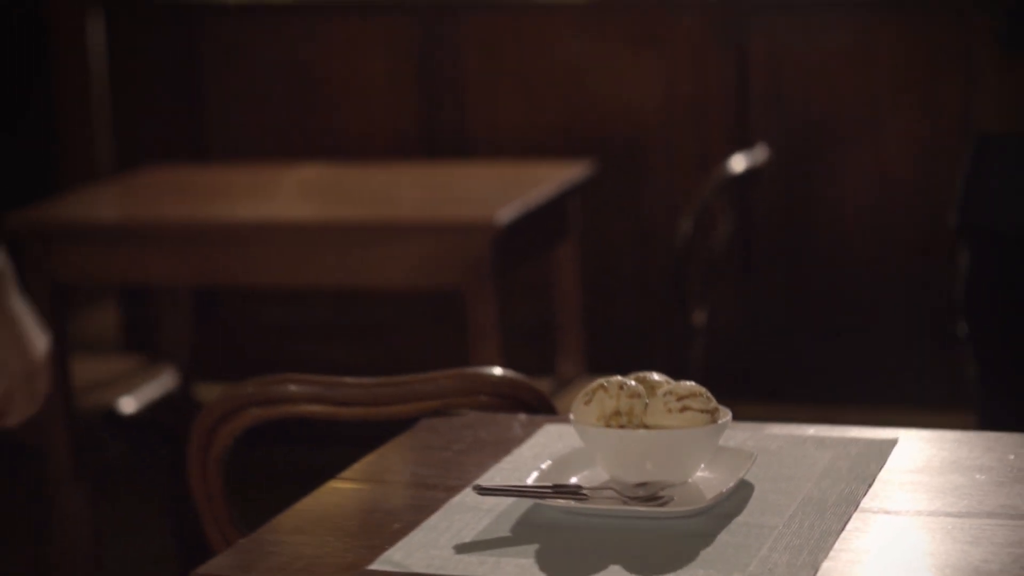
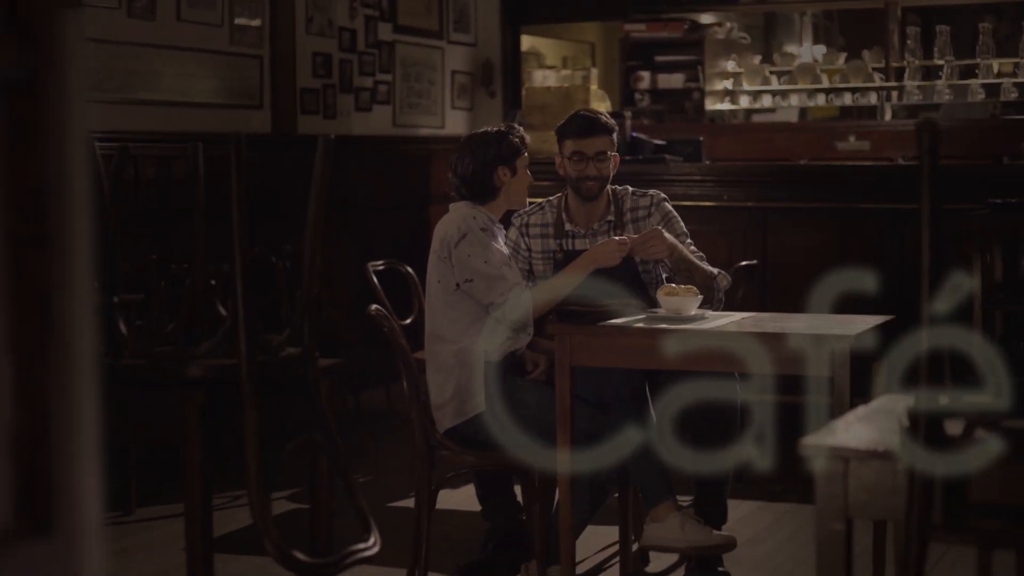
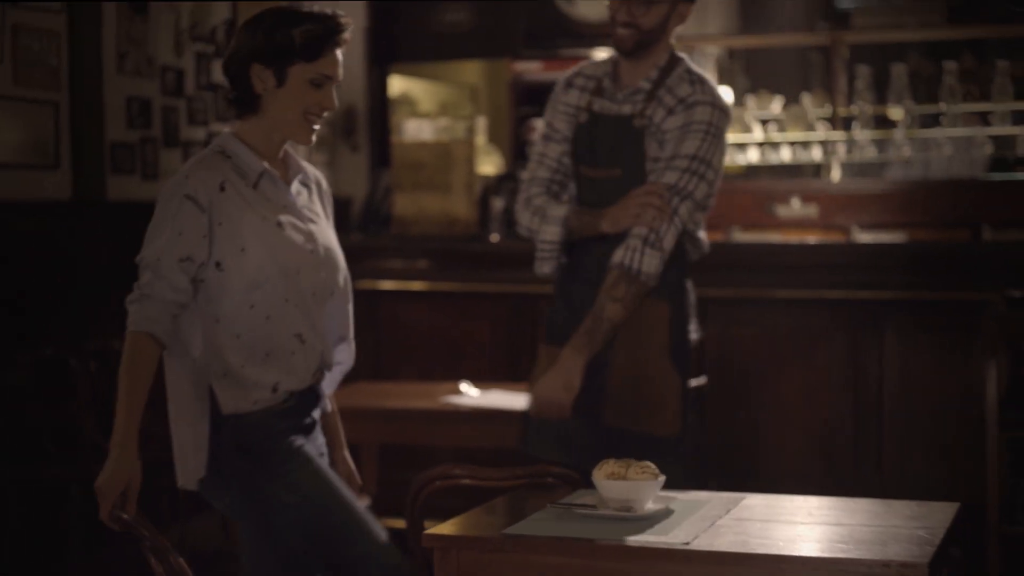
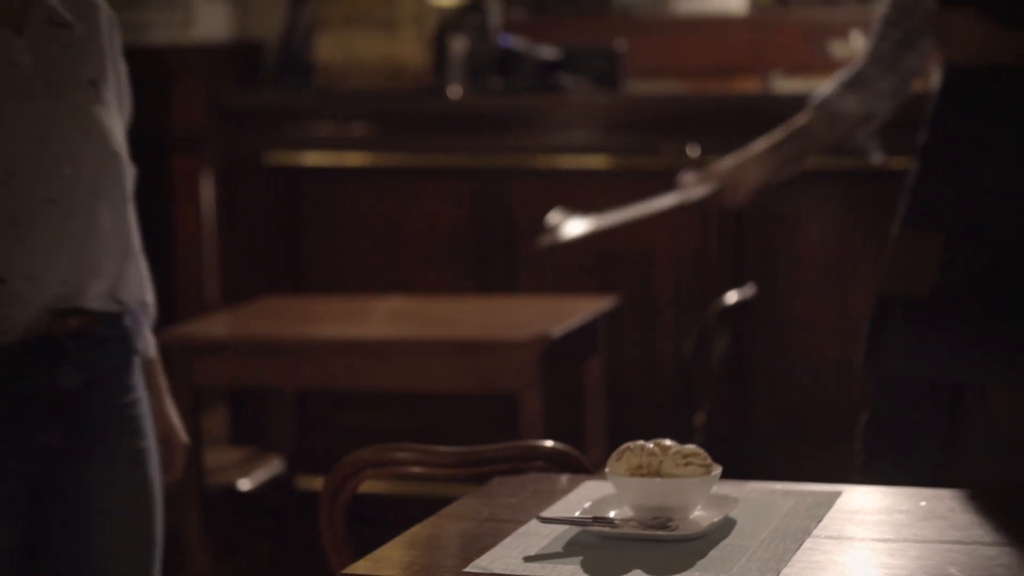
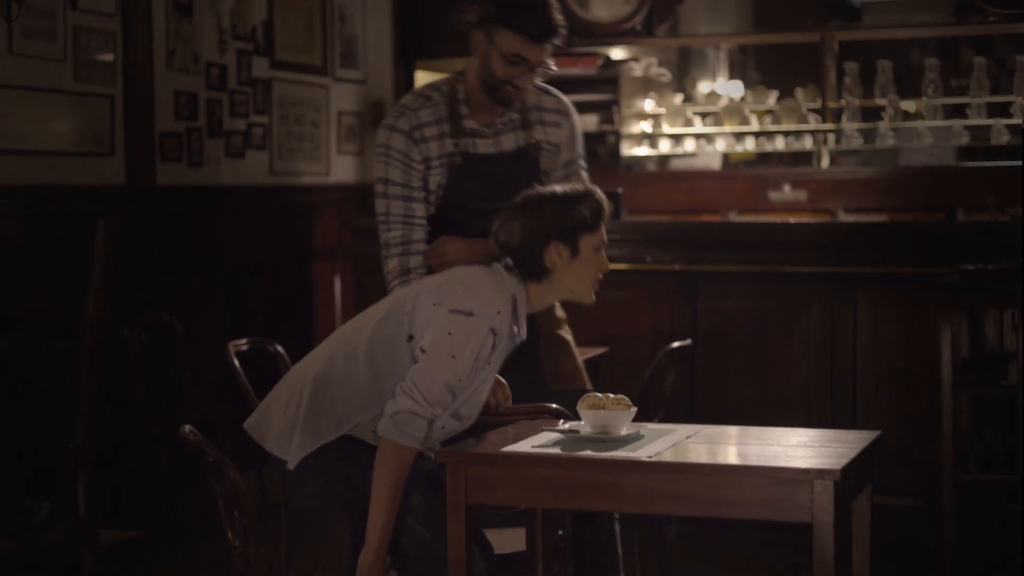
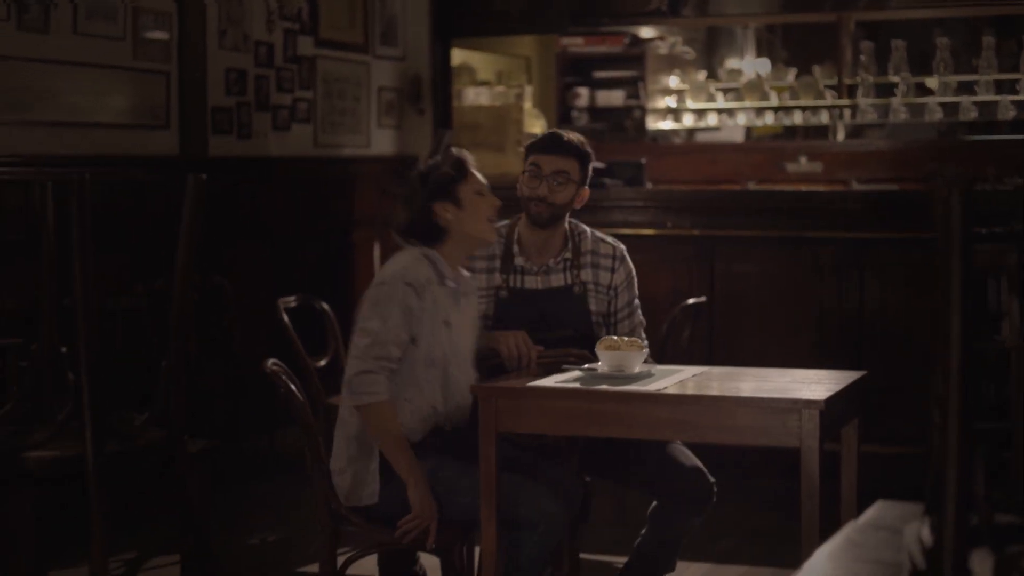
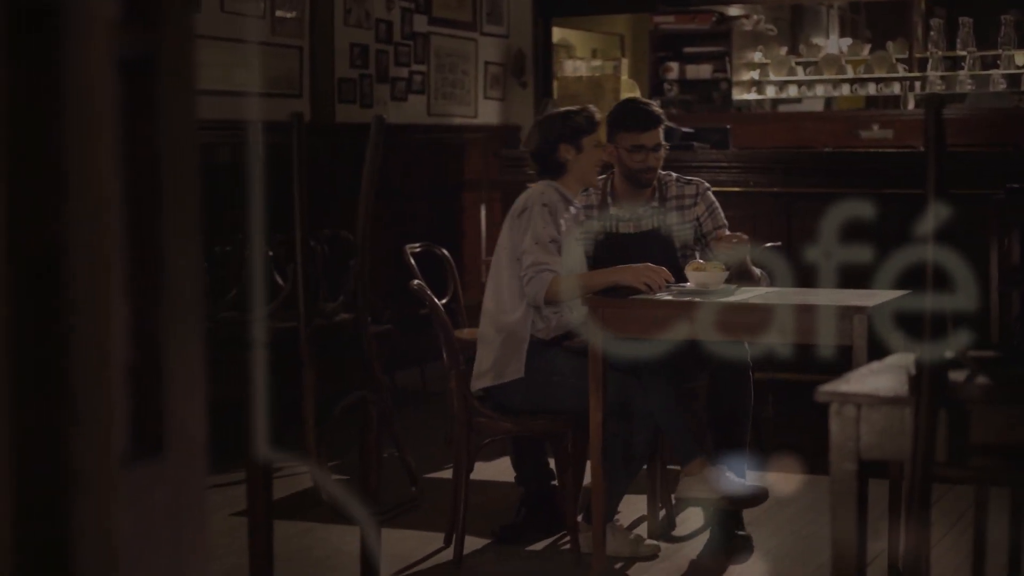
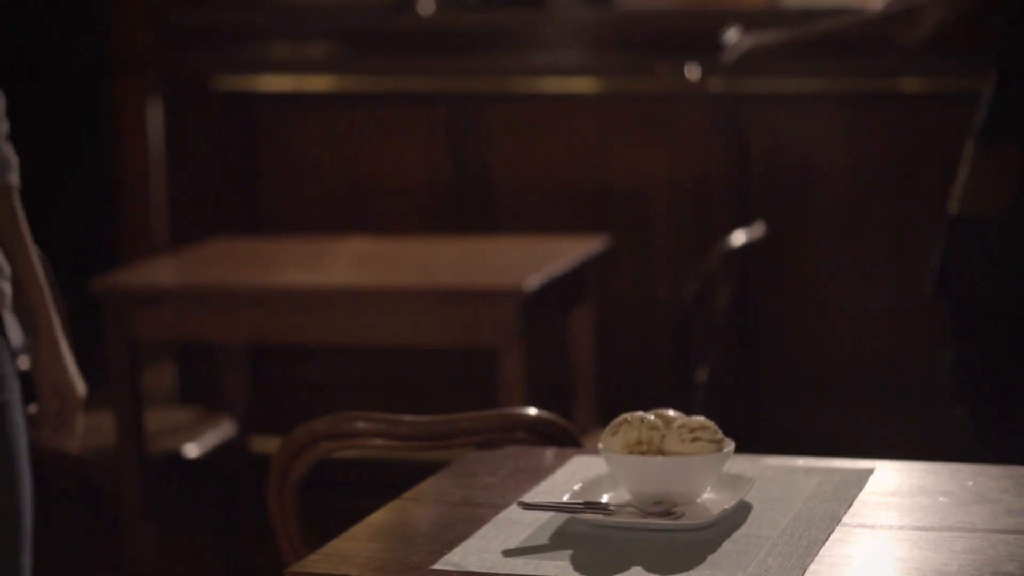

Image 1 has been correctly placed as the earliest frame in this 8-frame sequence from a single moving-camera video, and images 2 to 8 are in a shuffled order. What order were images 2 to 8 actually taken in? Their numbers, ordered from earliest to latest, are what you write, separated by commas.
8, 4, 3, 5, 6, 2, 7
